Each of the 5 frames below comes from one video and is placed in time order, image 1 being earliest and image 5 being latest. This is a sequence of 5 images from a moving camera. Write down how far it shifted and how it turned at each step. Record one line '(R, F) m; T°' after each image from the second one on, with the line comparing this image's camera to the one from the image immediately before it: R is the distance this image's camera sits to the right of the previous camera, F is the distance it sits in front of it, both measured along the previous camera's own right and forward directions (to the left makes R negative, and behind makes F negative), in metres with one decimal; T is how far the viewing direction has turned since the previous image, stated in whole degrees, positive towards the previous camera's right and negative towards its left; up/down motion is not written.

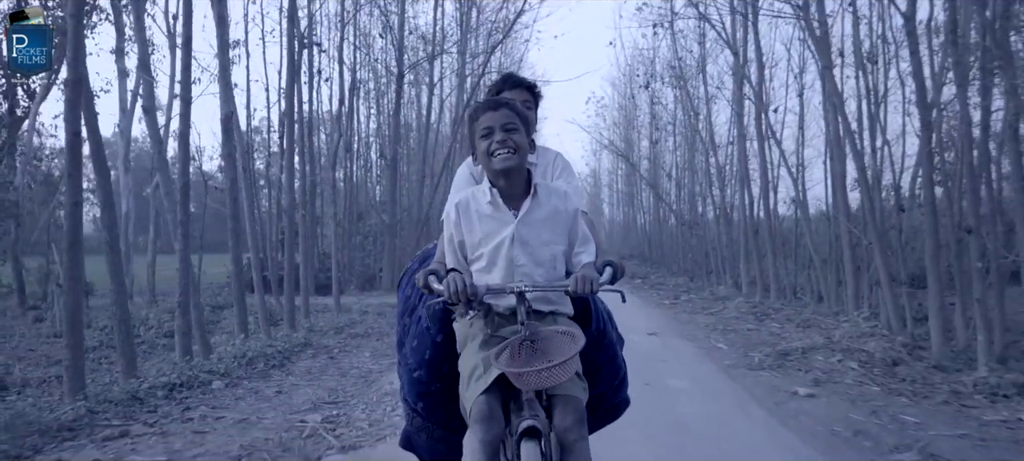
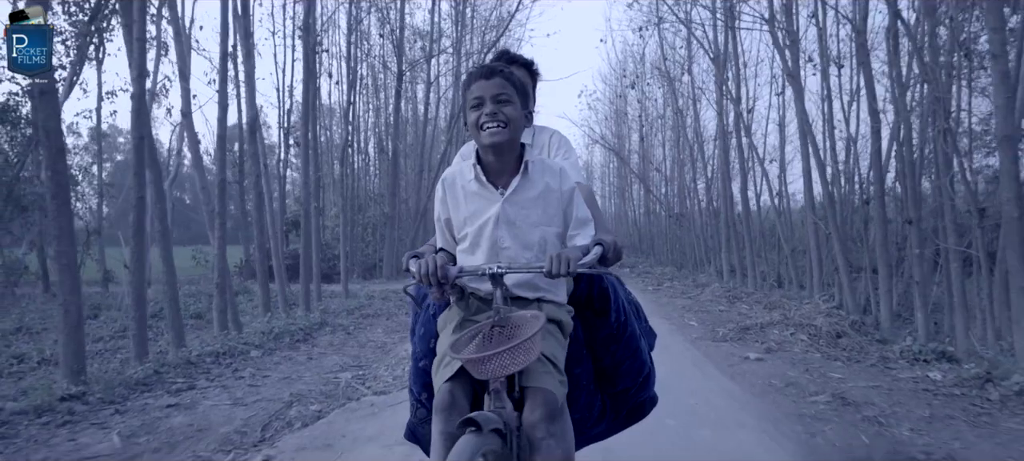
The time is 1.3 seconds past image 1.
(0.0, -1.3) m; 0°
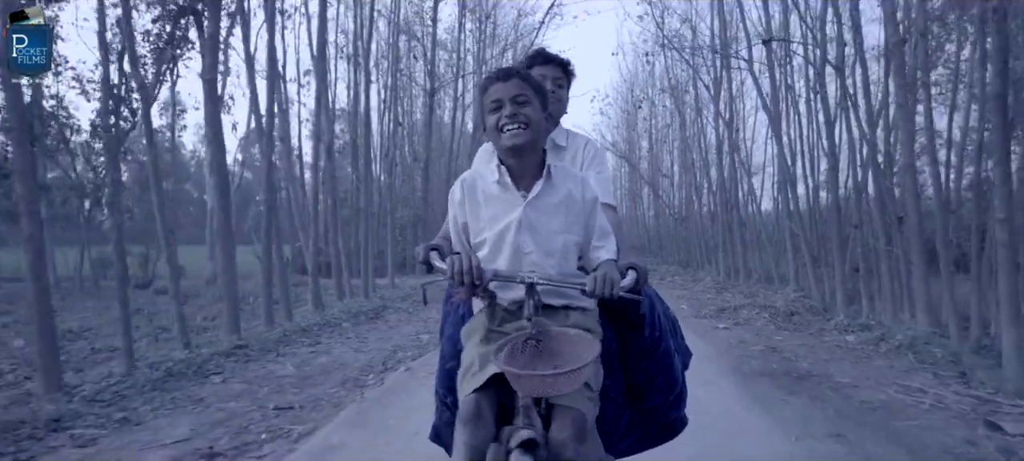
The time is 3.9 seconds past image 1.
(-0.2, -2.9) m; -1°
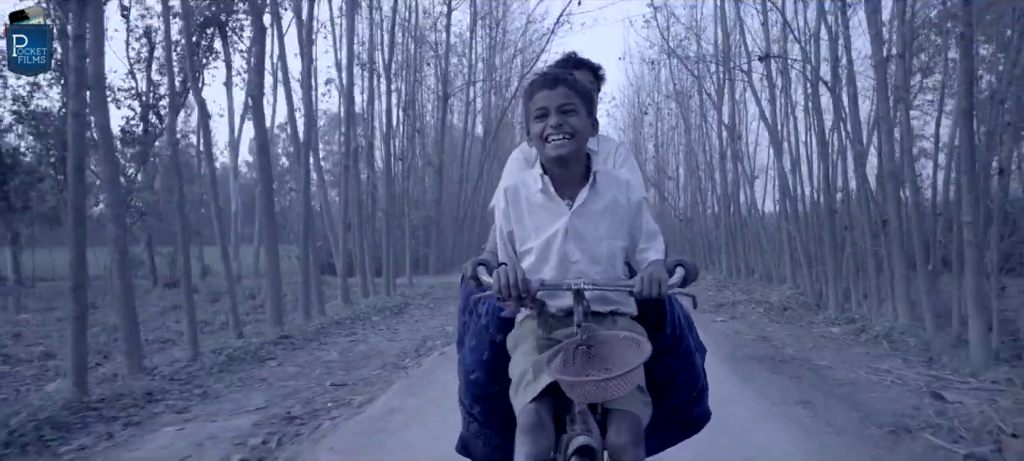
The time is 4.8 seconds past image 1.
(-0.1, -1.1) m; 0°
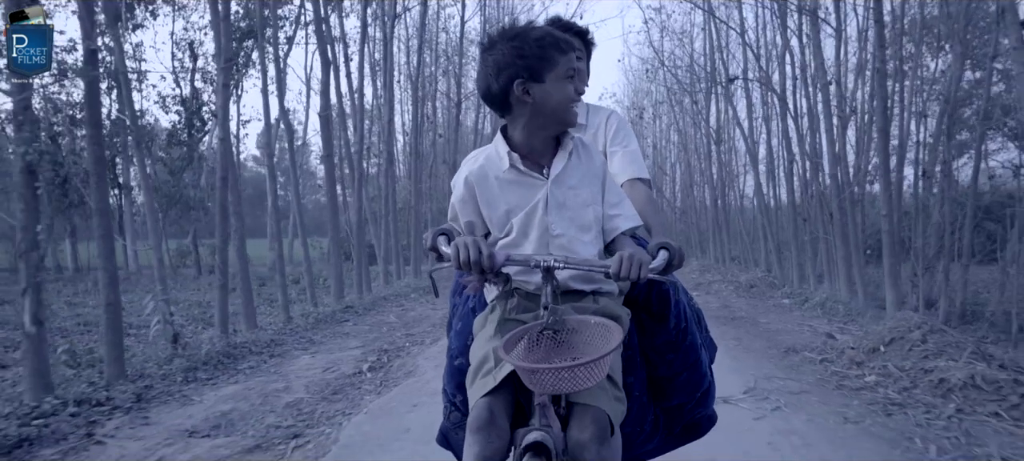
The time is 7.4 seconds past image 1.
(-0.2, -2.8) m; 0°
